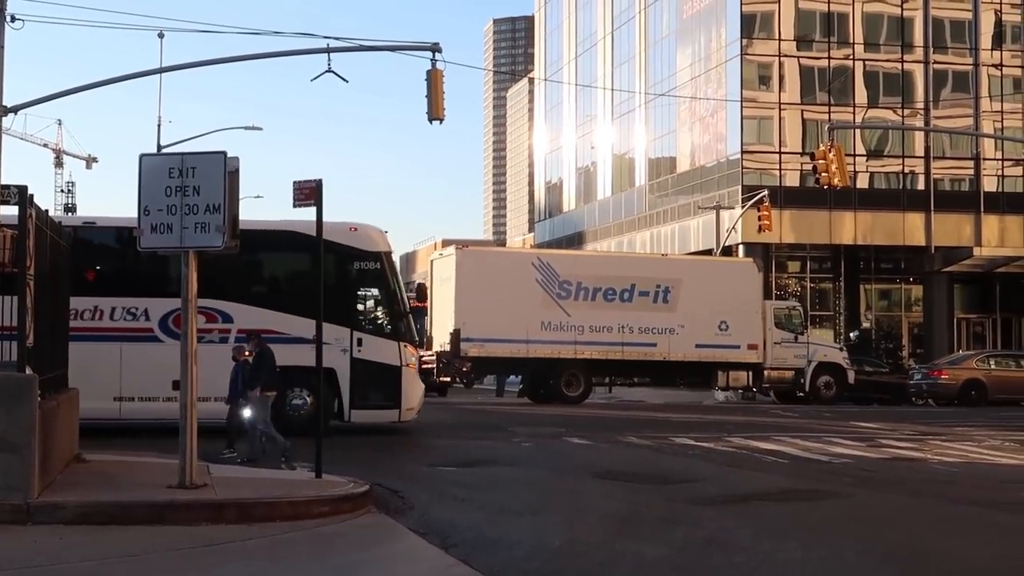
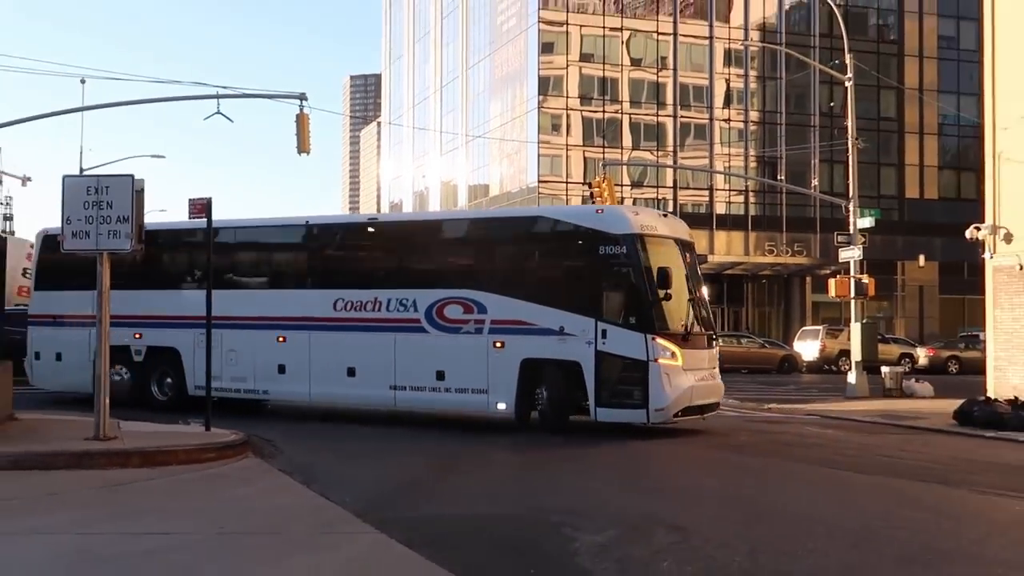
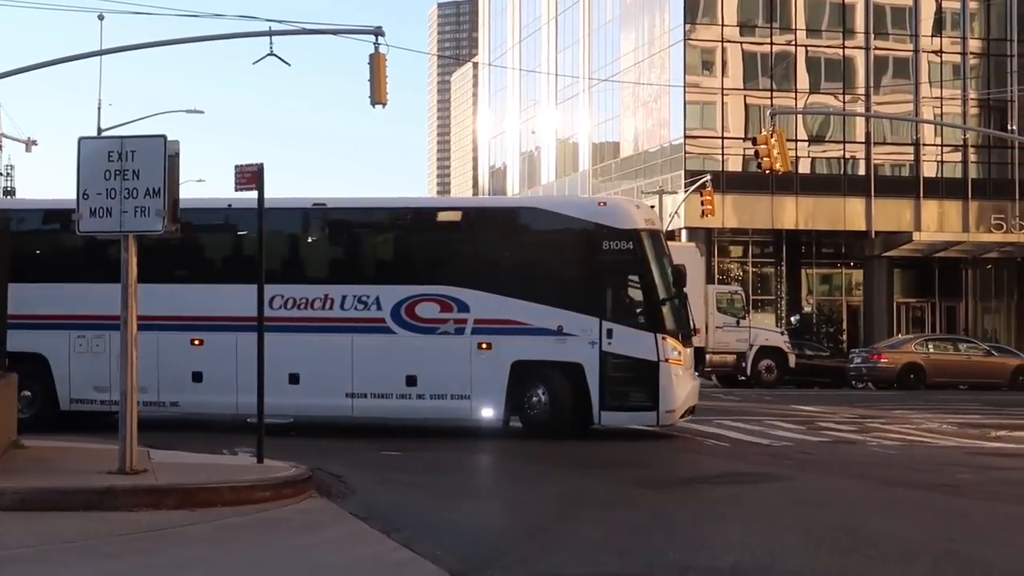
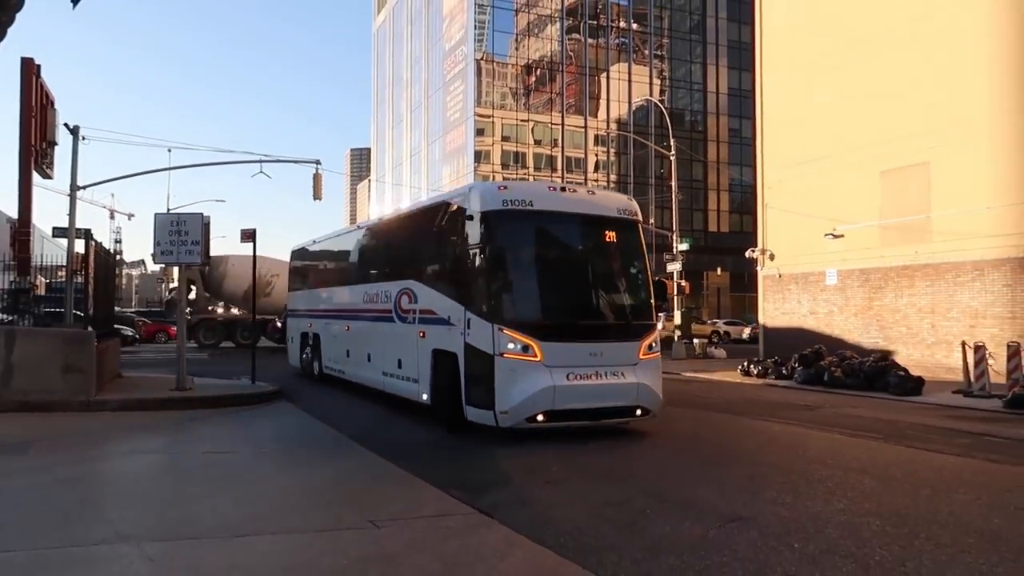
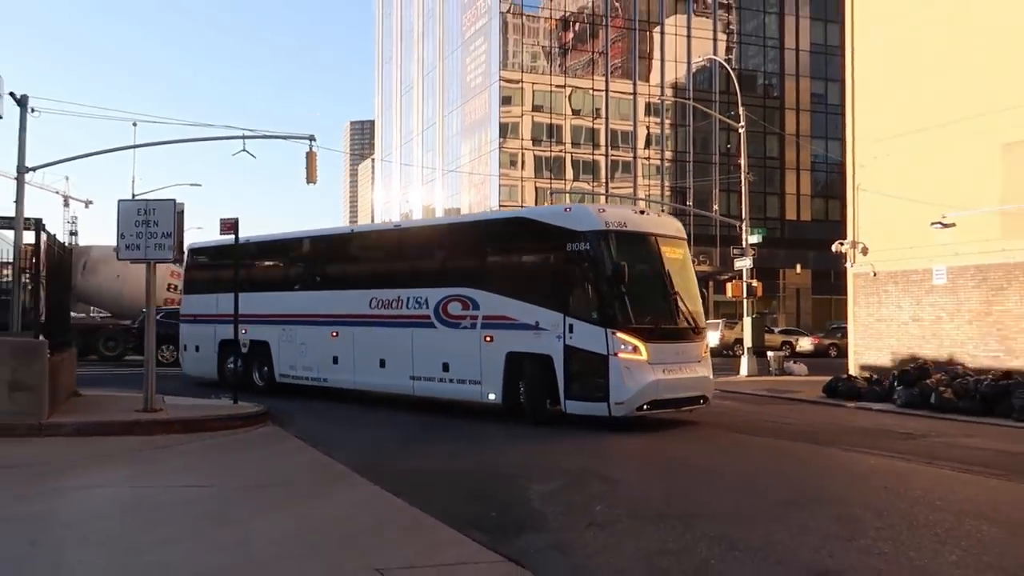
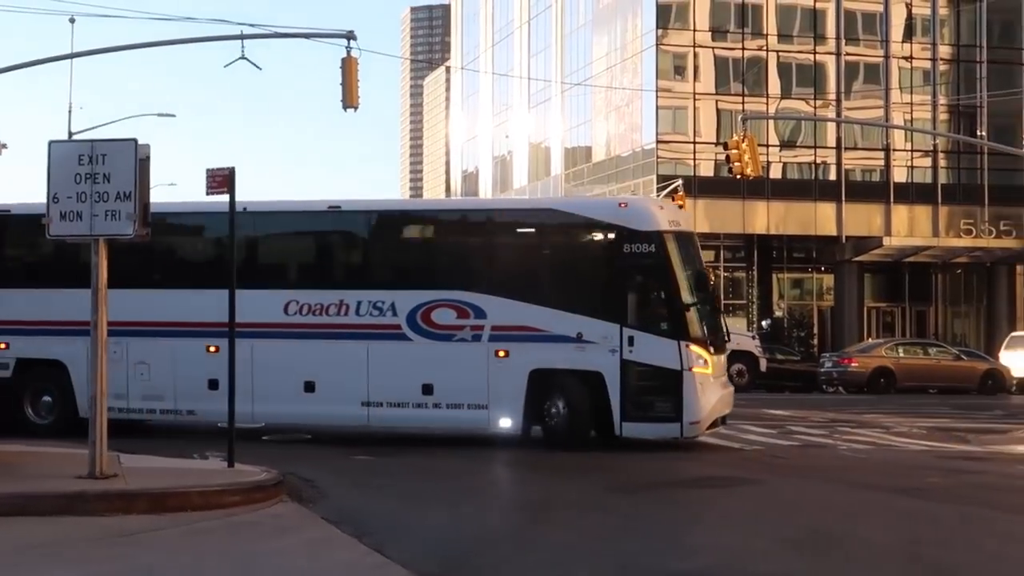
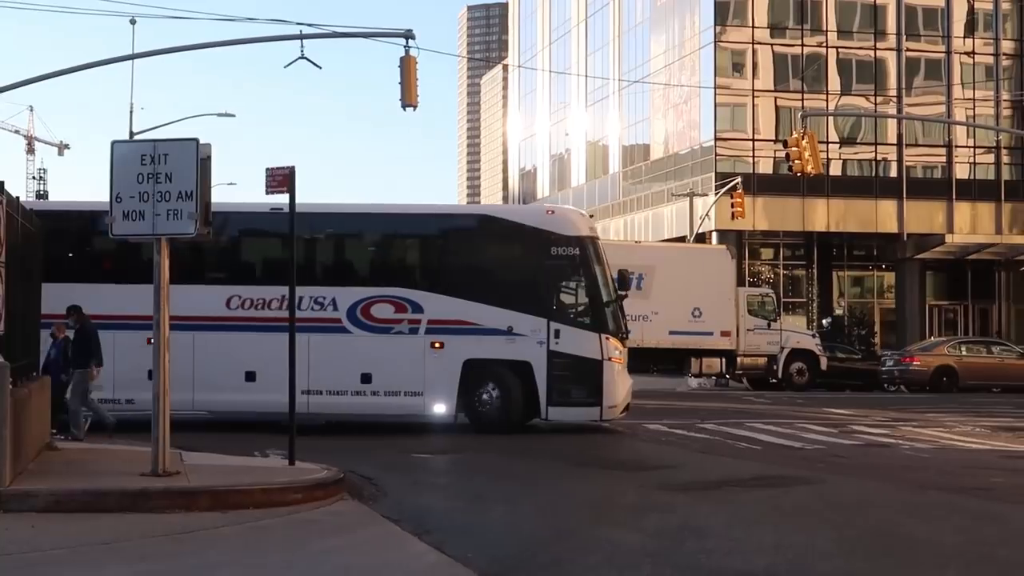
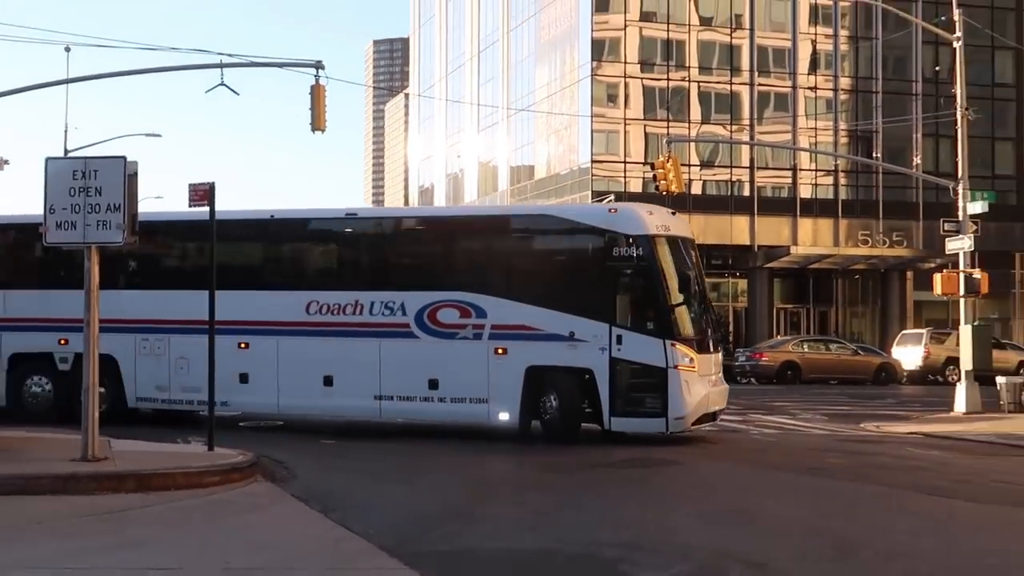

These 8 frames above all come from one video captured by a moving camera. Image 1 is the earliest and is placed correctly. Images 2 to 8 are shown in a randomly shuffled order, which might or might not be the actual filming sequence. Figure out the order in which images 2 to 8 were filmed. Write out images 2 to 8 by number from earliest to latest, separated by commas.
7, 3, 6, 8, 2, 5, 4
